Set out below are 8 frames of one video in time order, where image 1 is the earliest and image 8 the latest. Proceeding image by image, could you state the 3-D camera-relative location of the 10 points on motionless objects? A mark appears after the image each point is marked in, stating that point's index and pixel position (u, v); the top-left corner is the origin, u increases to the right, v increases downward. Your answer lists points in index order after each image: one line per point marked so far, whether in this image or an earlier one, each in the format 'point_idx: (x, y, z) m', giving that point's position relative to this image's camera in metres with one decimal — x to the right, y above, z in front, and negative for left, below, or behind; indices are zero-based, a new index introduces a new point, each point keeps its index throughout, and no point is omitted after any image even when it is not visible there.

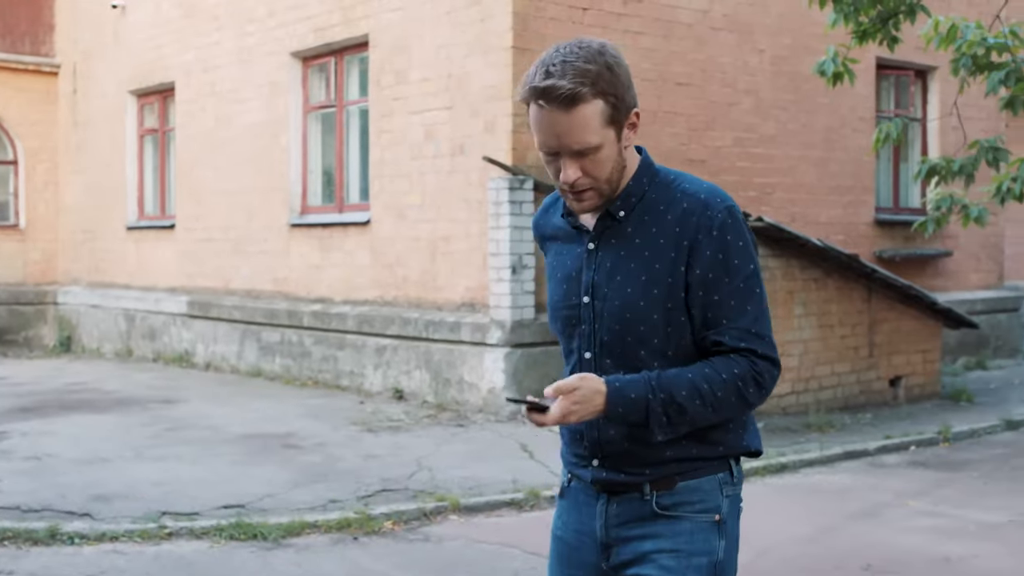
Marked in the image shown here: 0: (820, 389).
0: (+2.2, -0.7, +9.5) m
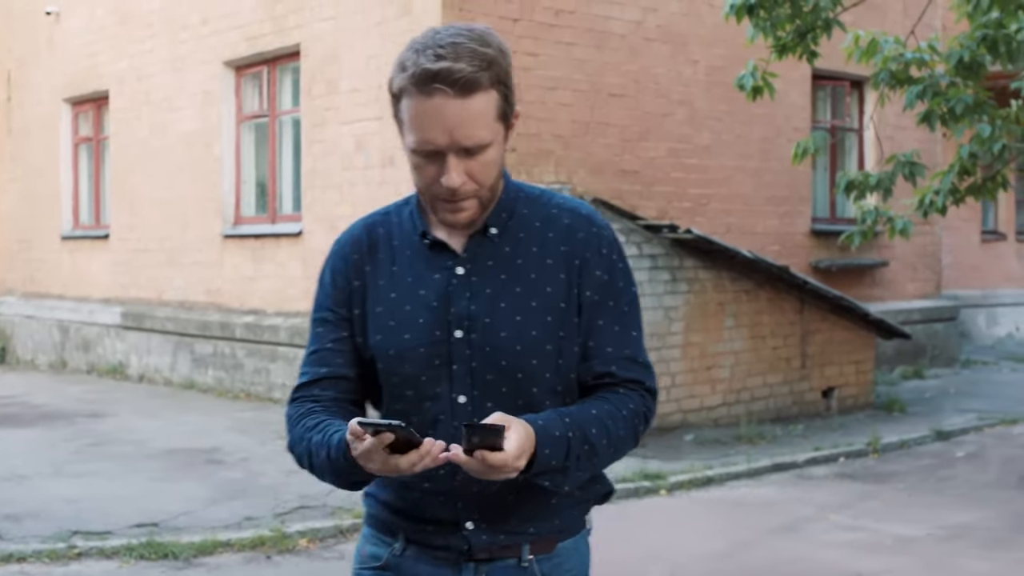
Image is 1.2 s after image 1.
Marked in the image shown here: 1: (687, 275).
0: (+1.7, -0.8, +9.5) m
1: (+1.2, +0.1, +9.0) m
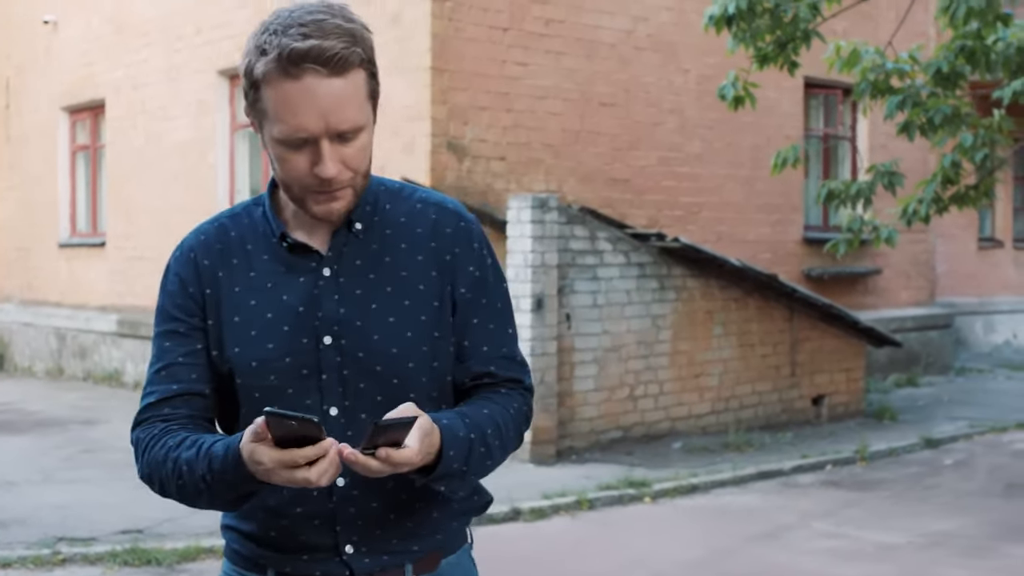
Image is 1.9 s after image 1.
0: (+1.6, -0.8, +9.6) m
1: (+1.1, 0.0, +9.0) m
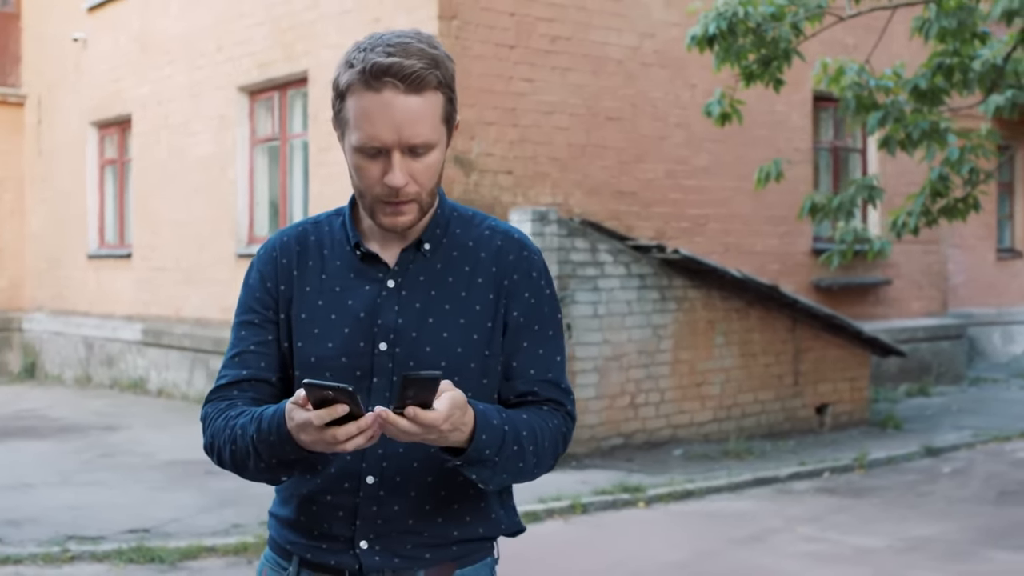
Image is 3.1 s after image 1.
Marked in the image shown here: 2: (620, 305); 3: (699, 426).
0: (+1.7, -0.9, +9.7) m
1: (+1.1, 0.0, +9.2) m
2: (+0.7, -0.1, +8.8) m
3: (+1.3, -1.0, +9.4) m
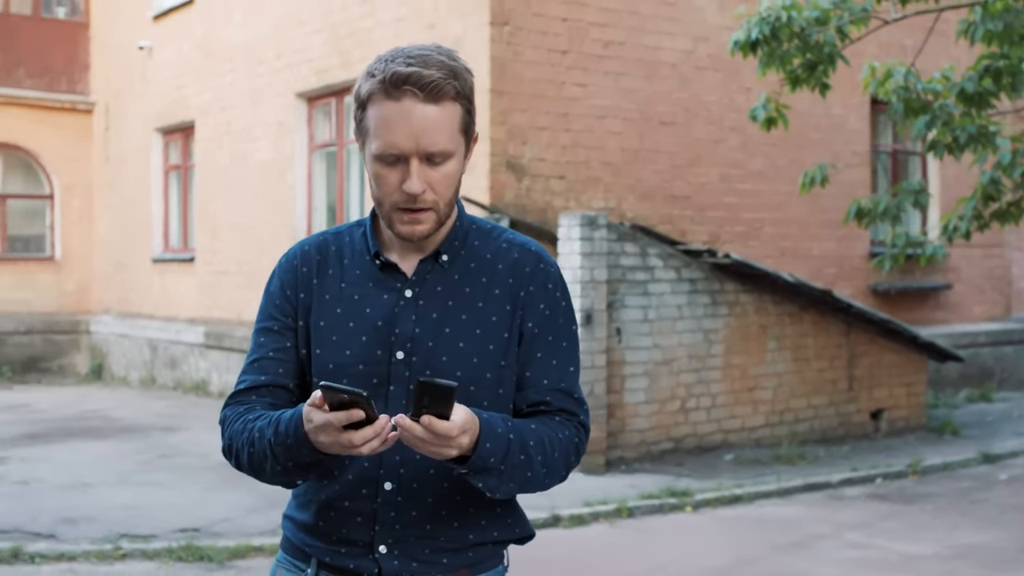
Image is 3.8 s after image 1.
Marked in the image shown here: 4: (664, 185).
0: (+2.0, -1.0, +9.7) m
1: (+1.5, -0.1, +9.2) m
2: (+1.0, -0.1, +8.8) m
3: (+1.7, -1.0, +9.4) m
4: (+1.2, +0.8, +10.3) m
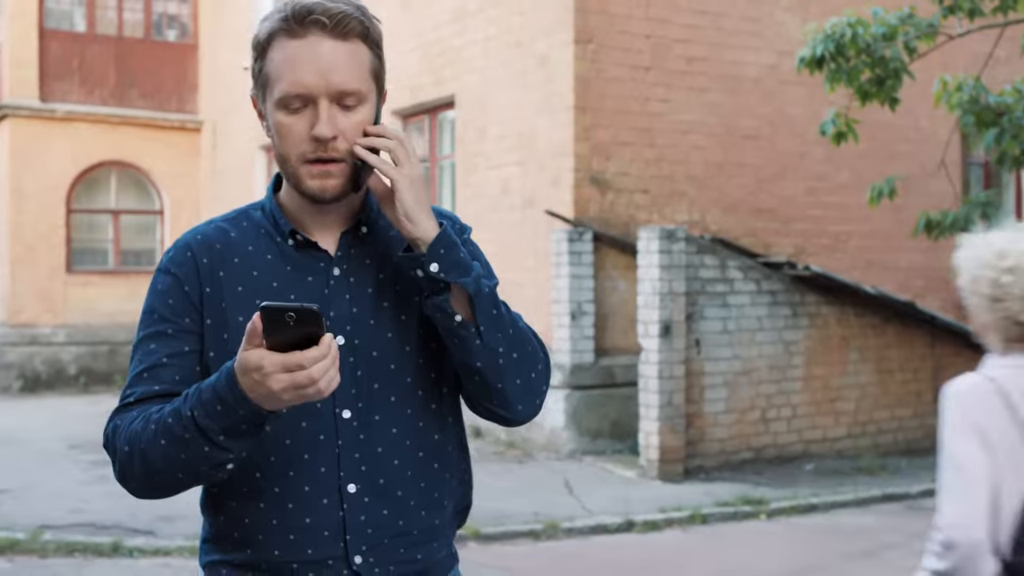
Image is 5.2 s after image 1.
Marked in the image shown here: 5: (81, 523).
0: (+2.7, -1.0, +9.7) m
1: (+2.0, -0.1, +9.3) m
2: (+1.6, -0.2, +8.9) m
3: (+2.3, -1.1, +9.5) m
4: (+1.8, +0.7, +10.4) m
5: (-2.3, -1.2, +7.2) m
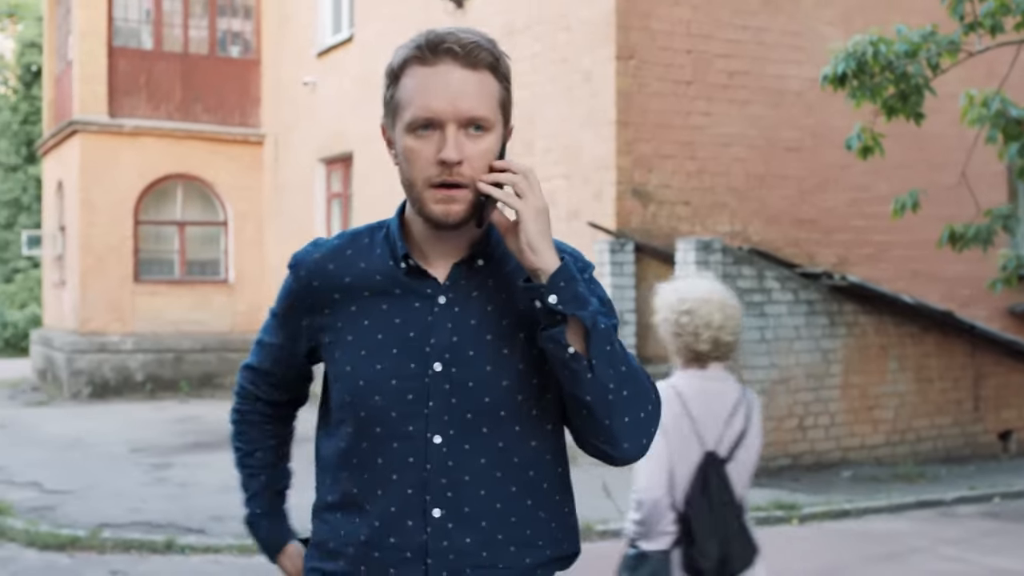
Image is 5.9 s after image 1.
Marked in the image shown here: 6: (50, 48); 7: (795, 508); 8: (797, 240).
0: (+3.0, -1.1, +9.9) m
1: (+2.3, -0.2, +9.5) m
2: (+1.9, -0.3, +9.1) m
3: (+2.6, -1.1, +9.6) m
4: (+2.2, +0.6, +10.6) m
5: (-2.1, -1.3, +7.5) m
6: (-6.4, +3.3, +18.8) m
7: (+1.7, -1.3, +8.1) m
8: (+2.2, +0.4, +10.6) m
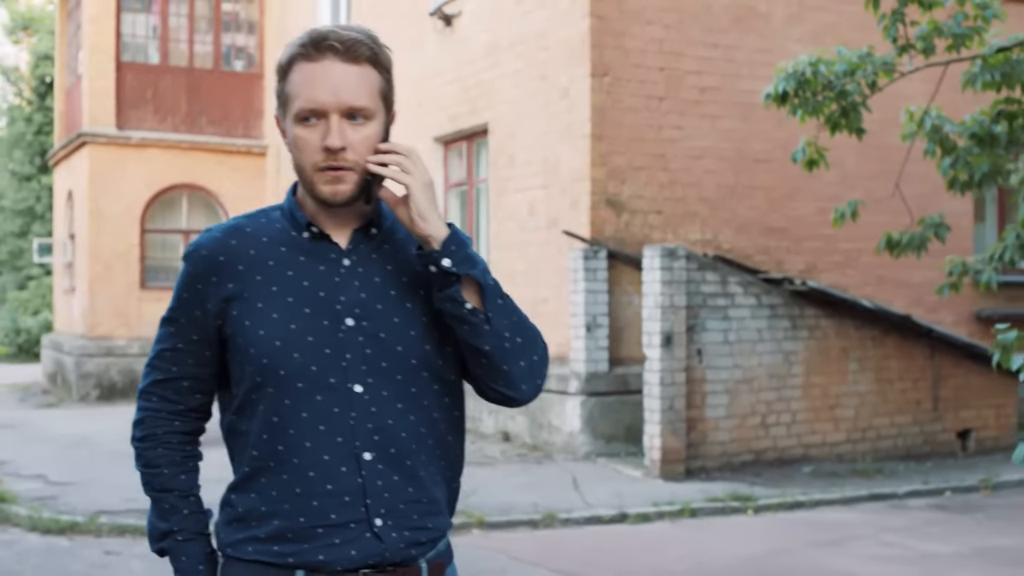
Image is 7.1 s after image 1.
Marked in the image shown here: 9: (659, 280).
0: (+2.8, -1.2, +10.3) m
1: (+2.2, -0.3, +10.0) m
2: (+1.7, -0.3, +9.6) m
3: (+2.4, -1.2, +10.1) m
4: (+2.0, +0.6, +11.1) m
5: (-2.3, -1.3, +8.1) m
6: (-6.5, +3.2, +19.4) m
7: (+1.5, -1.3, +8.6) m
8: (+2.1, +0.3, +11.1) m
9: (+1.0, +0.1, +9.2) m
